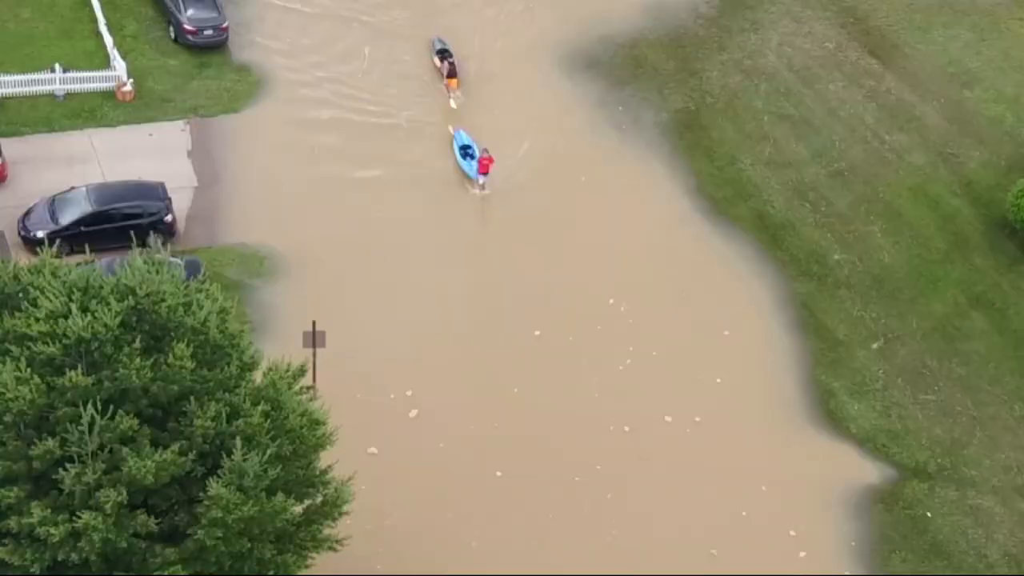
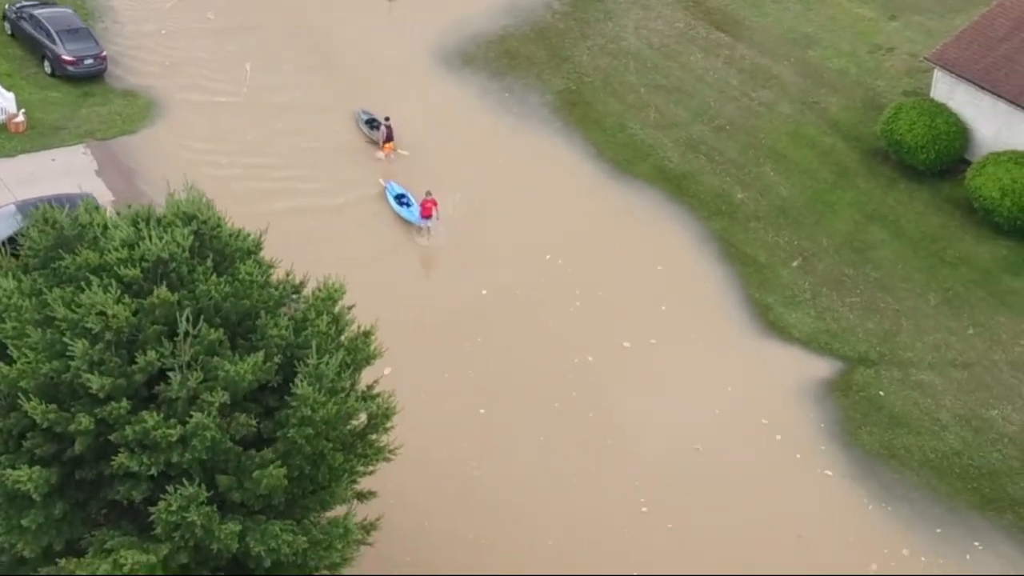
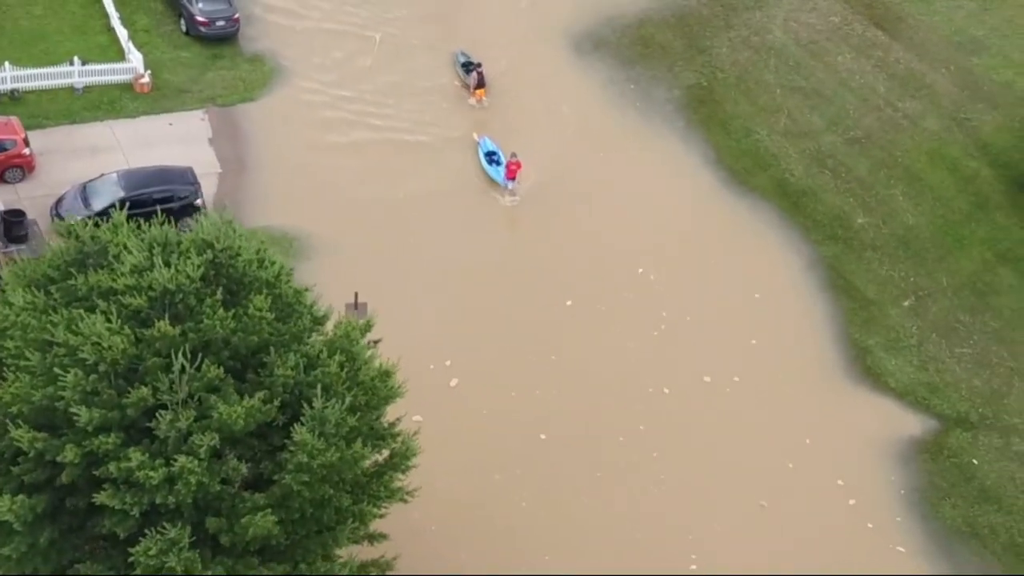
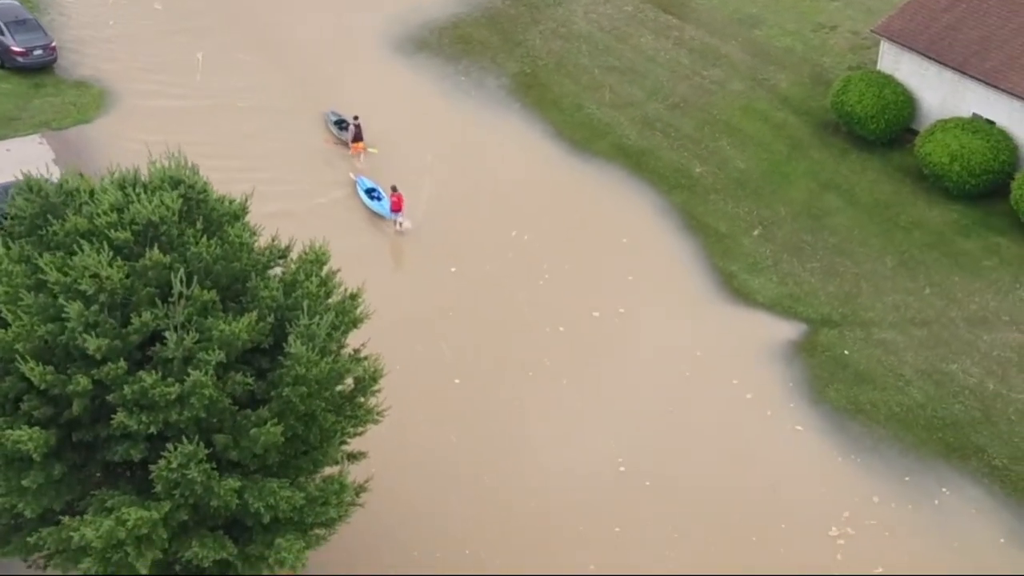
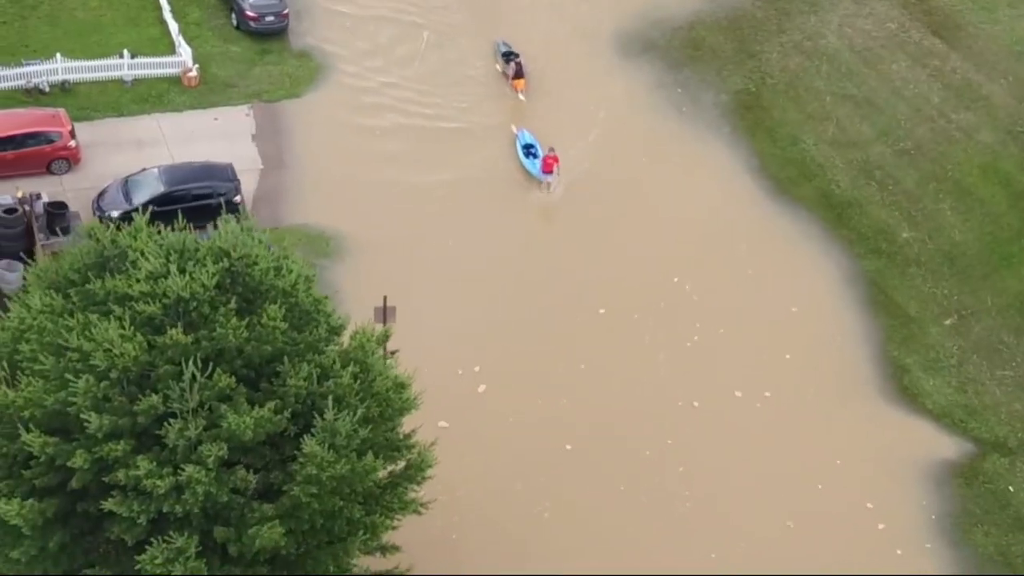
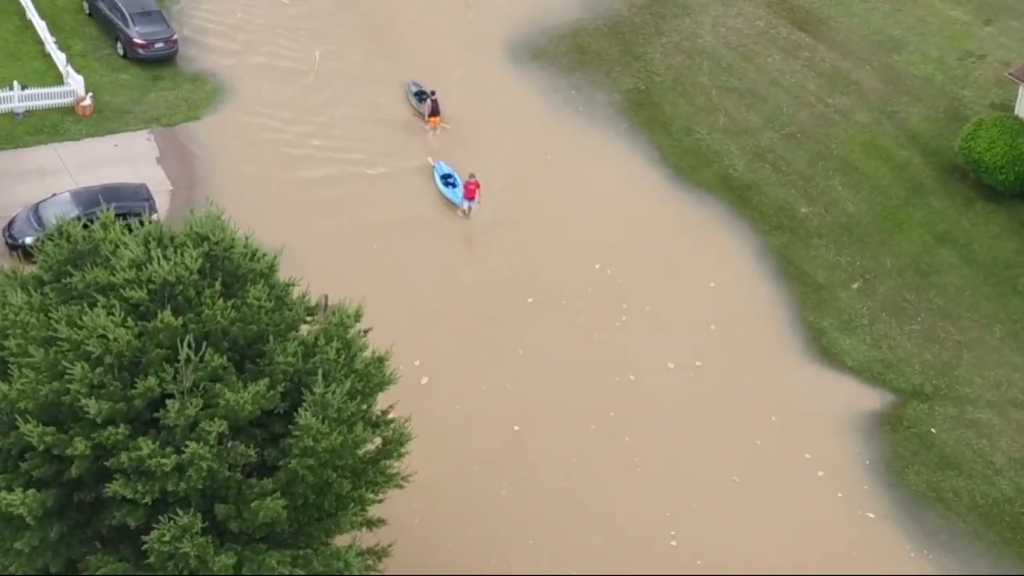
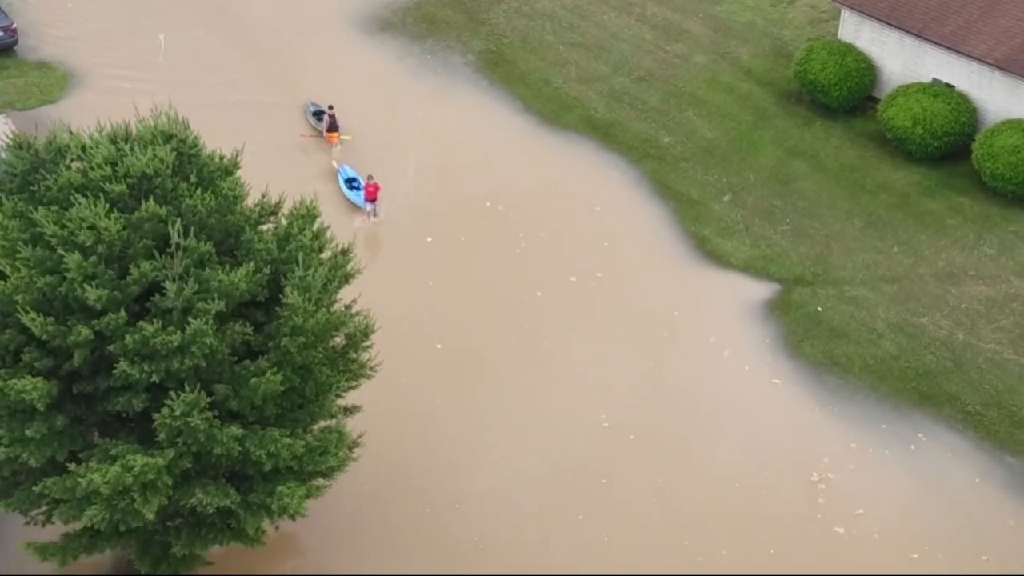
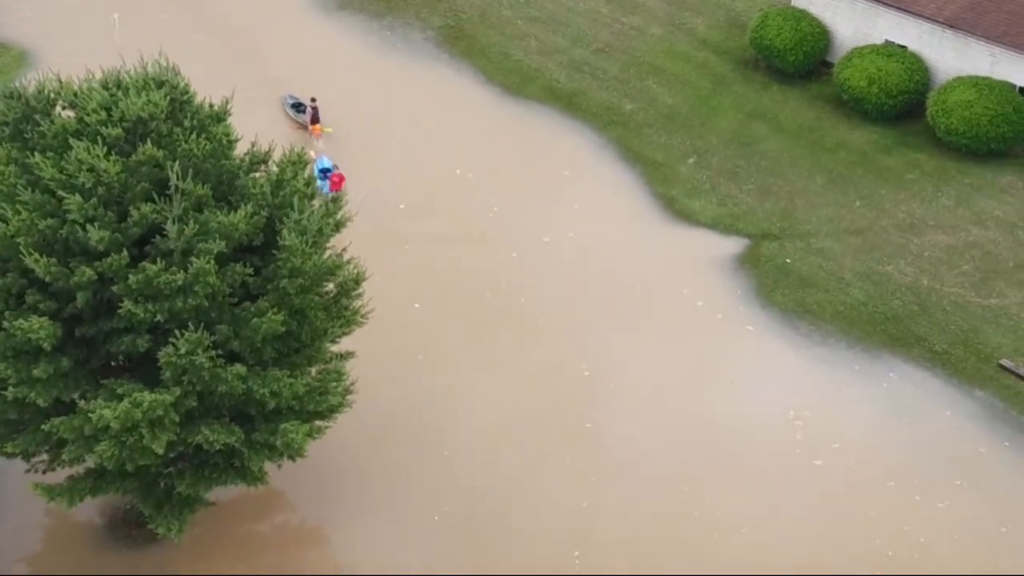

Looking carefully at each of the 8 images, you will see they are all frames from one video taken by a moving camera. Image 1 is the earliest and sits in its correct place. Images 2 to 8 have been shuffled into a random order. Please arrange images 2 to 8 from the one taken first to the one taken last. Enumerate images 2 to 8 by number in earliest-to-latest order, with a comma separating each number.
5, 3, 6, 2, 4, 7, 8
